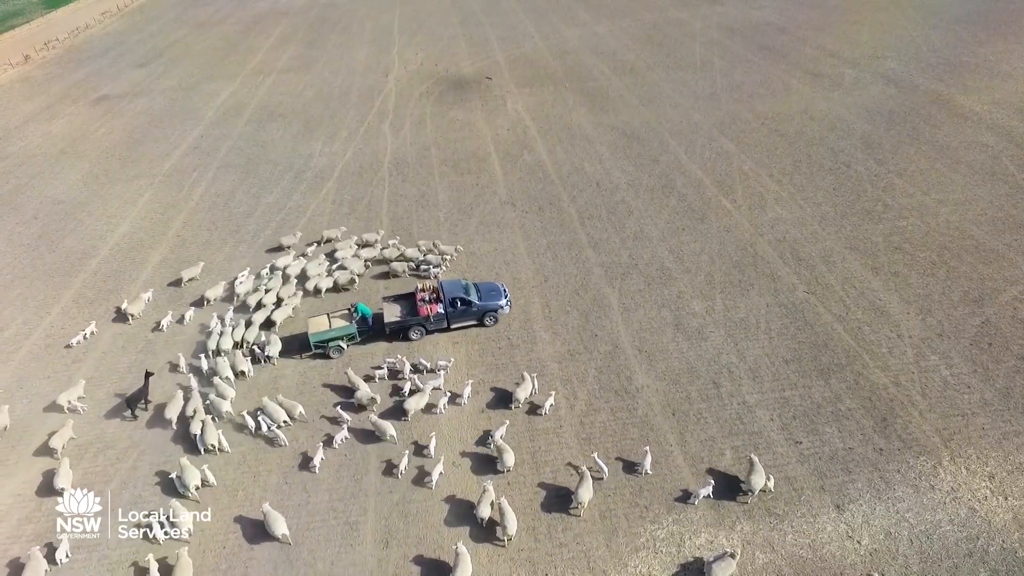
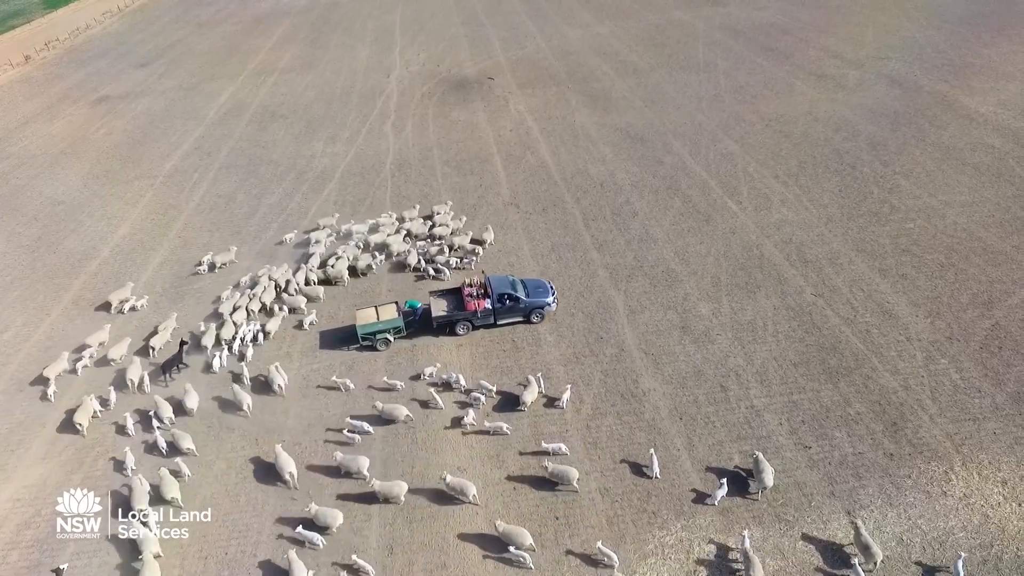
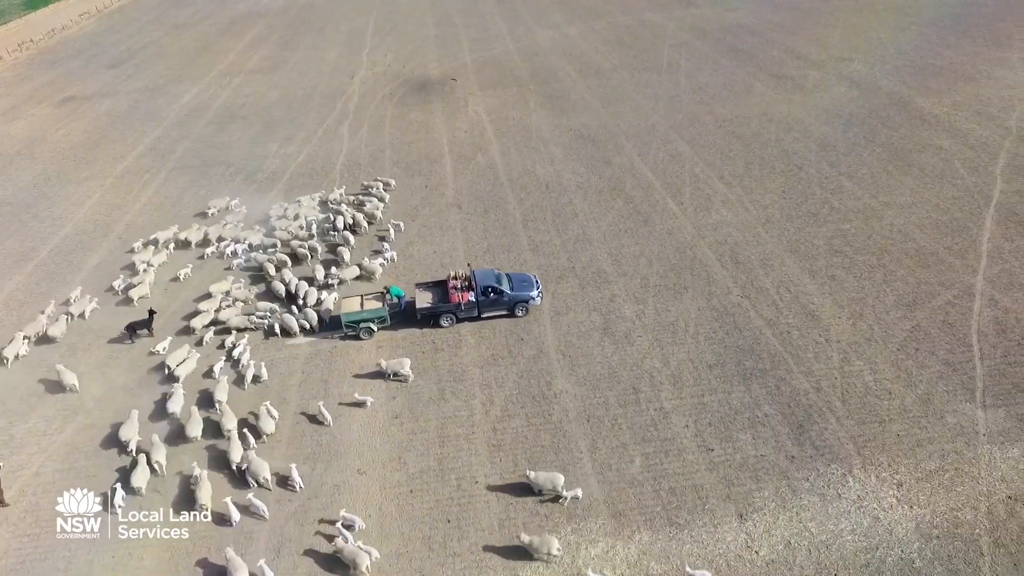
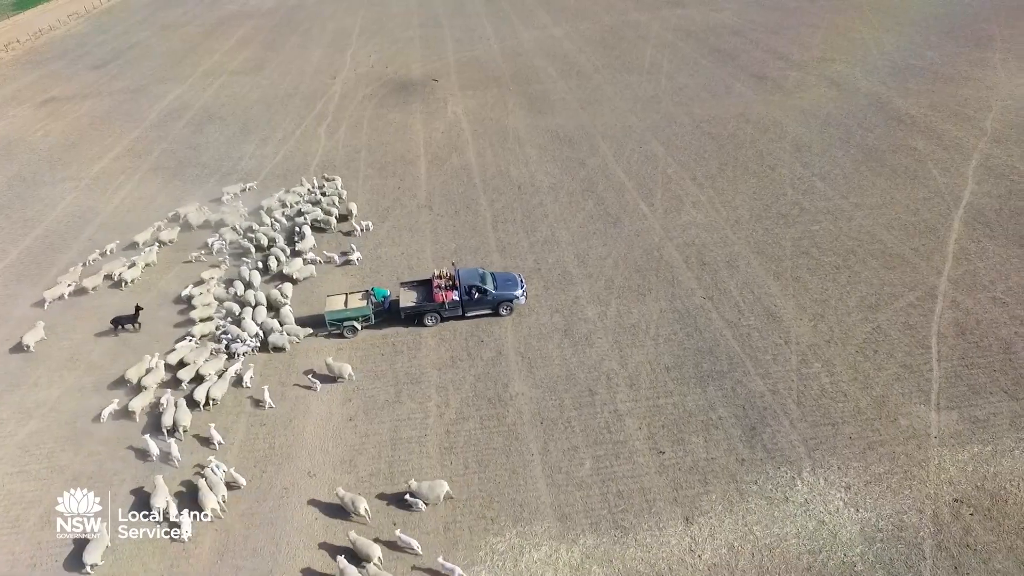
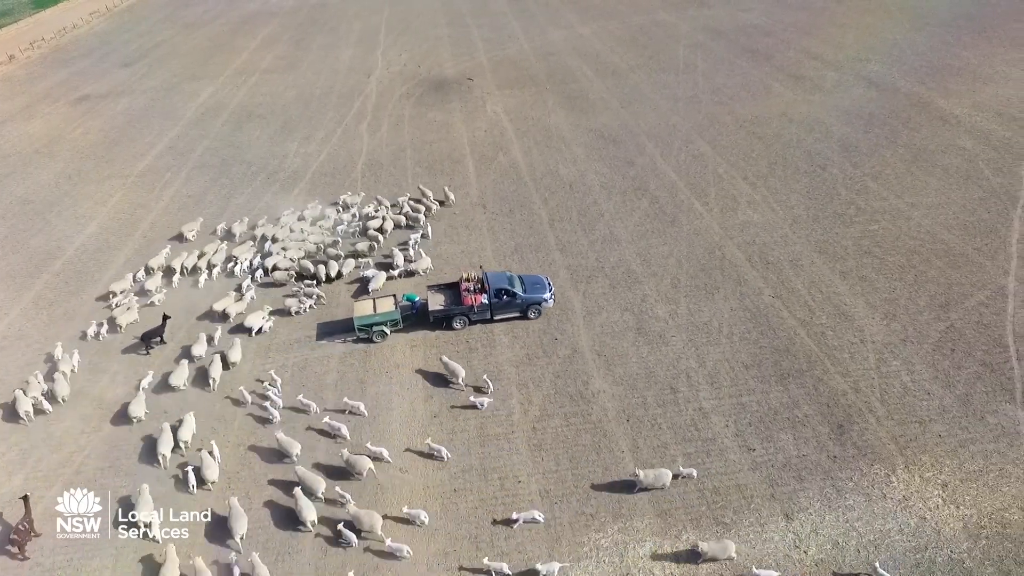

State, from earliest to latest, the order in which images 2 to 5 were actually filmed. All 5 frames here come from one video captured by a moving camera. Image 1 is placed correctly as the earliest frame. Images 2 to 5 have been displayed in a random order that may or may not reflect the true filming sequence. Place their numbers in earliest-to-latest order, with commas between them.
2, 5, 3, 4
